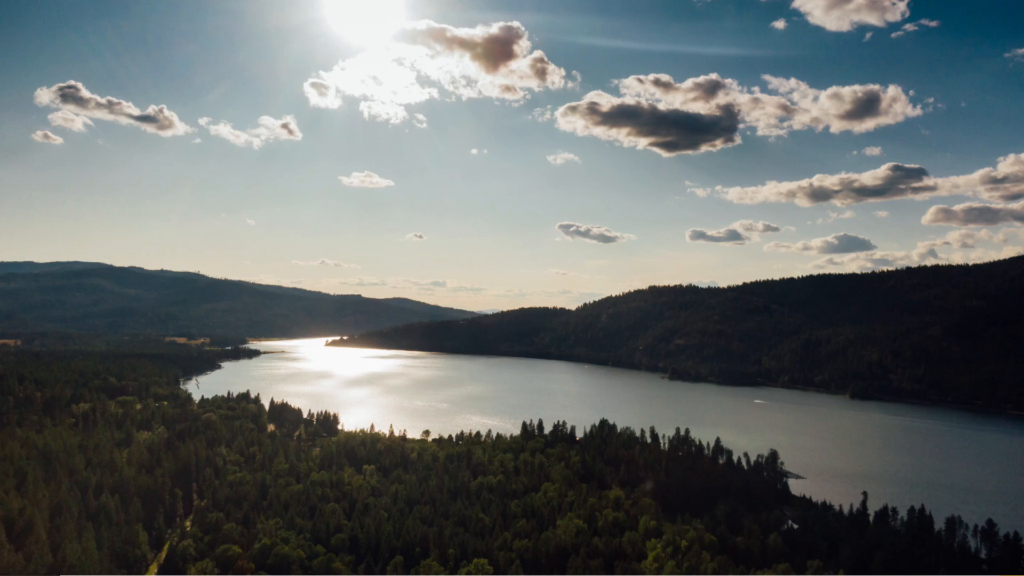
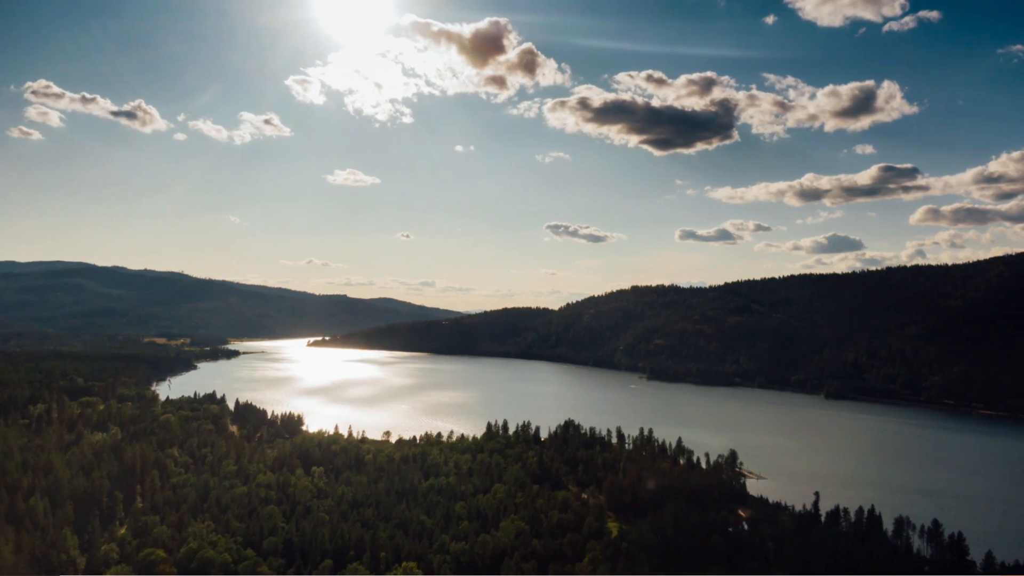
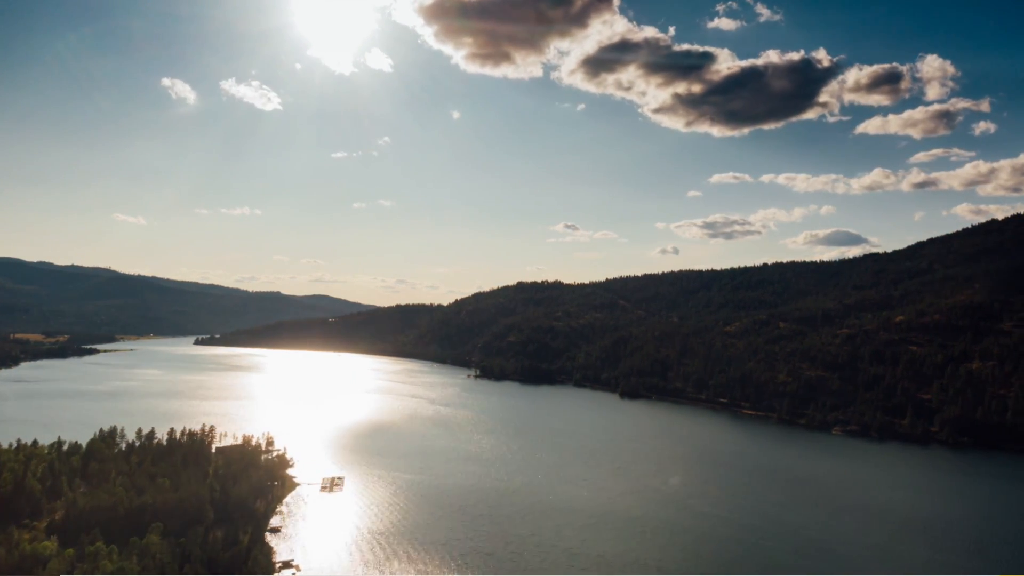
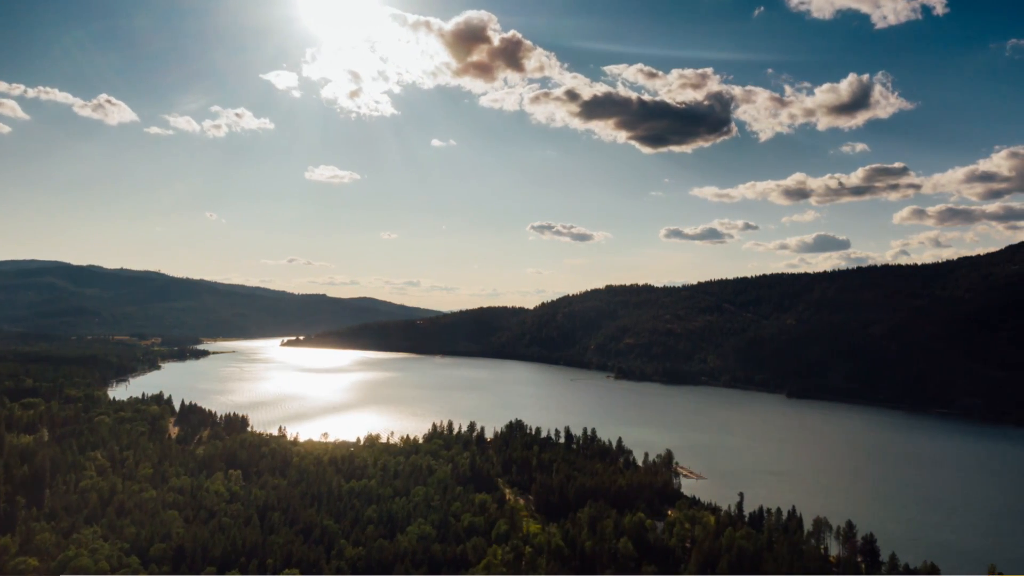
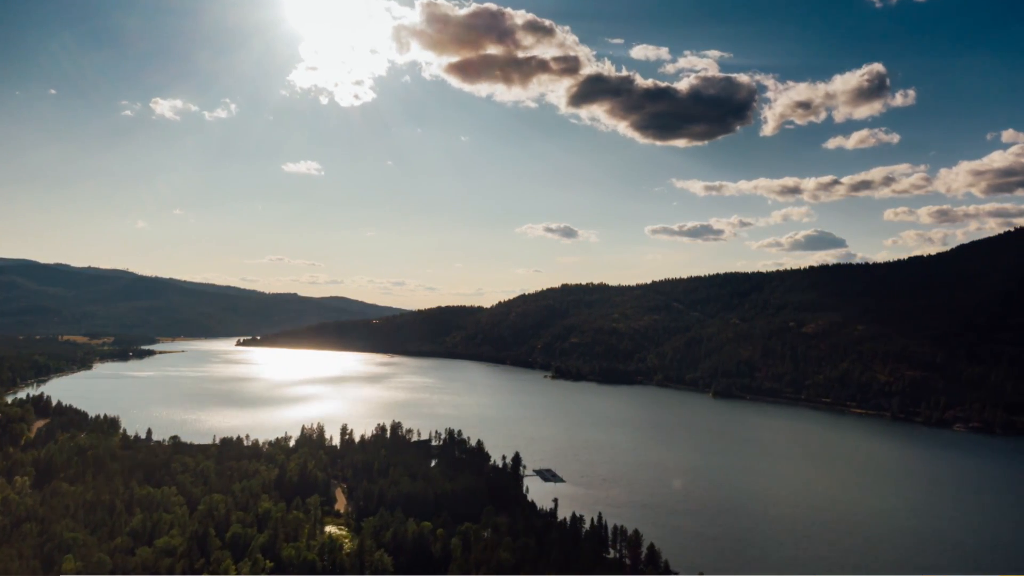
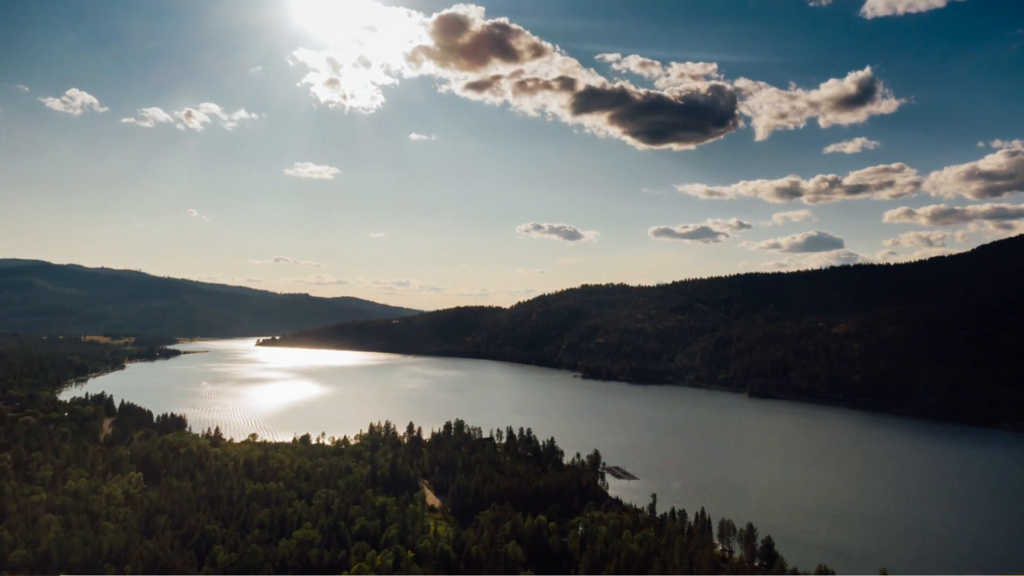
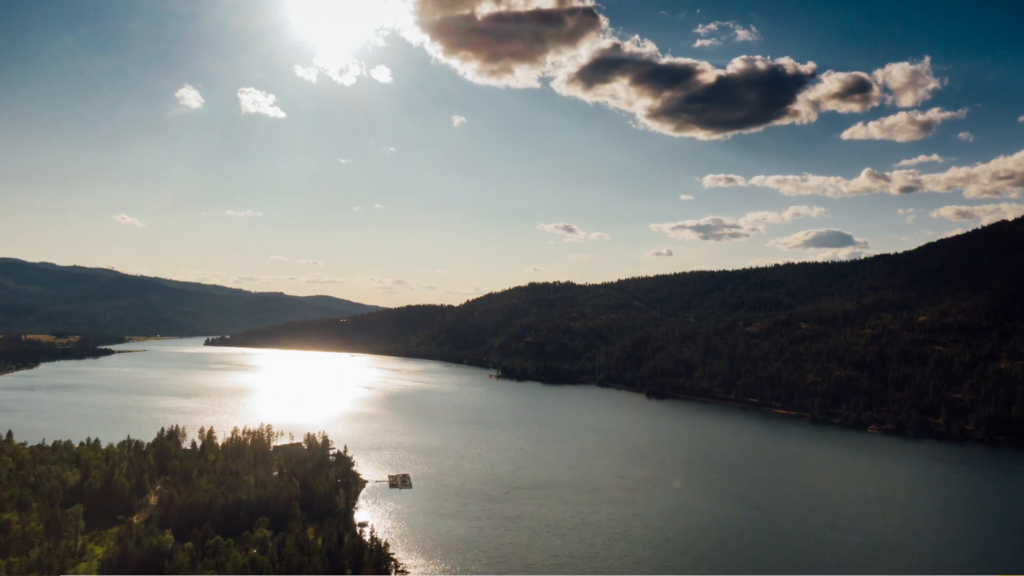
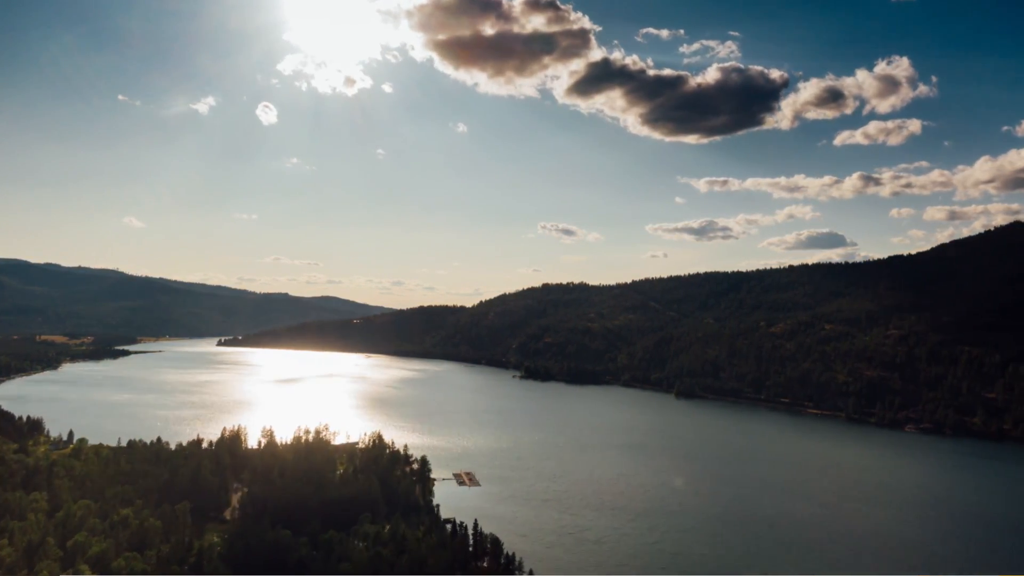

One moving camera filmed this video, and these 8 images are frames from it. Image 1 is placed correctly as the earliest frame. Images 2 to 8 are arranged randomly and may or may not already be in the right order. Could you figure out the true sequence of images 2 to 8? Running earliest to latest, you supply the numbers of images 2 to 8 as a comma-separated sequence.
2, 4, 6, 5, 8, 7, 3
